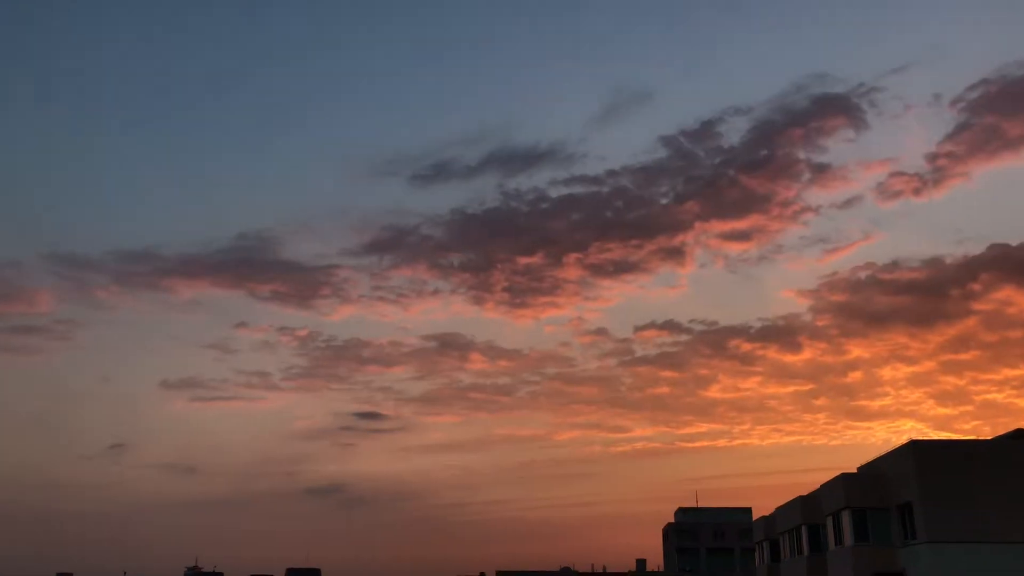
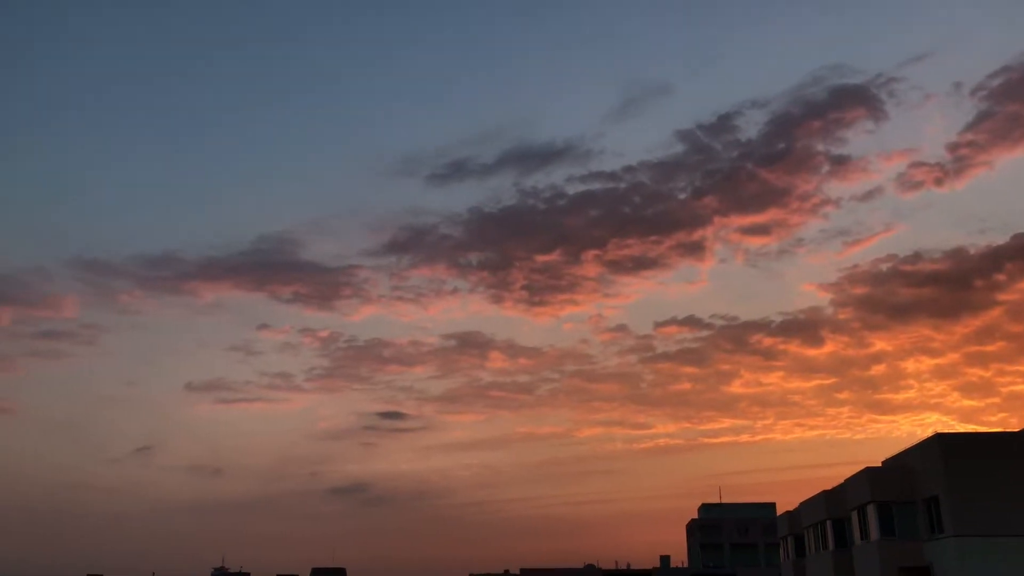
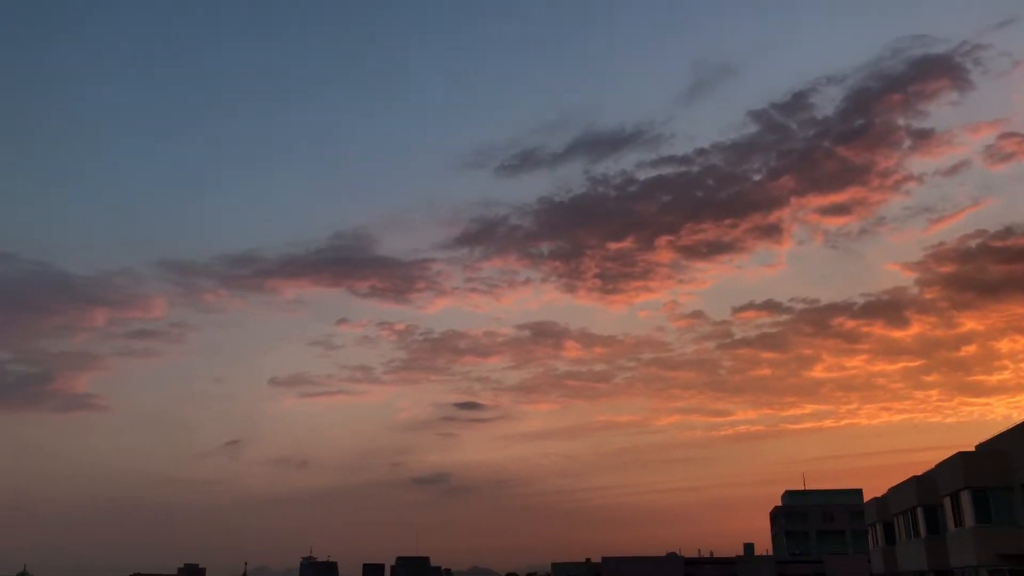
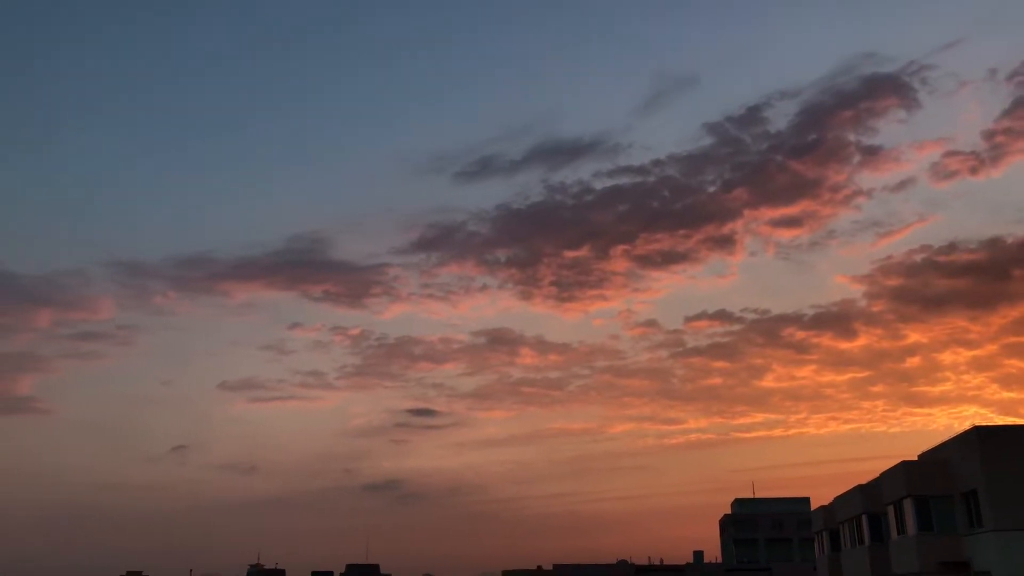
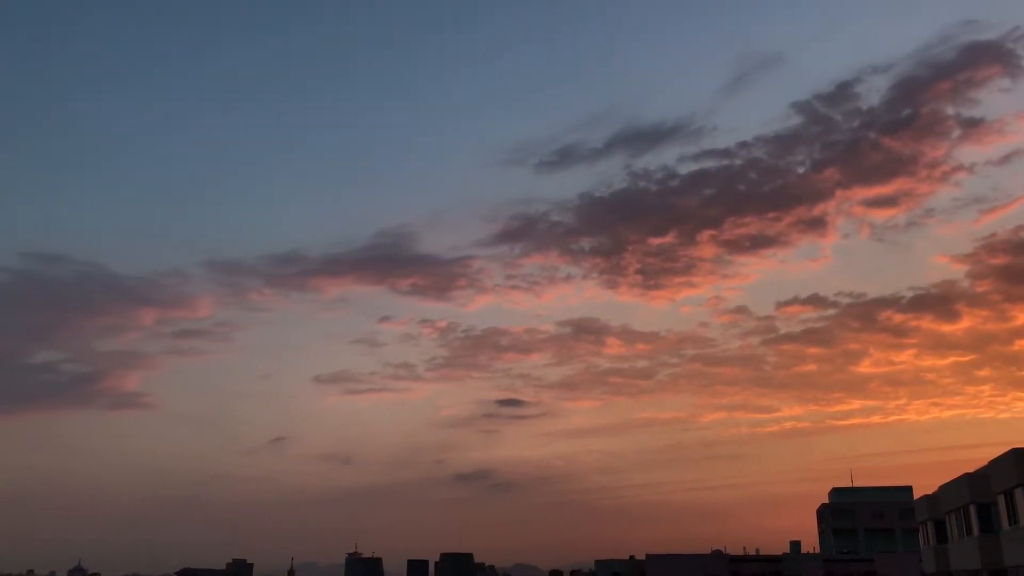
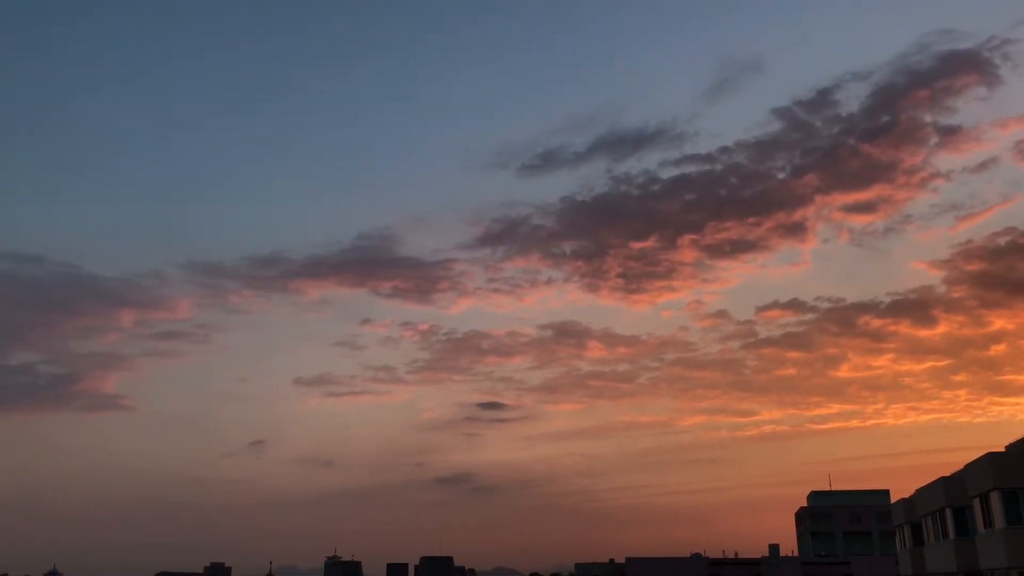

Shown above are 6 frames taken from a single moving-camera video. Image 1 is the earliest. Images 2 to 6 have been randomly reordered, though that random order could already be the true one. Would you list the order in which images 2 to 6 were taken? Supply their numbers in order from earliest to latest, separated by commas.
2, 4, 3, 6, 5
